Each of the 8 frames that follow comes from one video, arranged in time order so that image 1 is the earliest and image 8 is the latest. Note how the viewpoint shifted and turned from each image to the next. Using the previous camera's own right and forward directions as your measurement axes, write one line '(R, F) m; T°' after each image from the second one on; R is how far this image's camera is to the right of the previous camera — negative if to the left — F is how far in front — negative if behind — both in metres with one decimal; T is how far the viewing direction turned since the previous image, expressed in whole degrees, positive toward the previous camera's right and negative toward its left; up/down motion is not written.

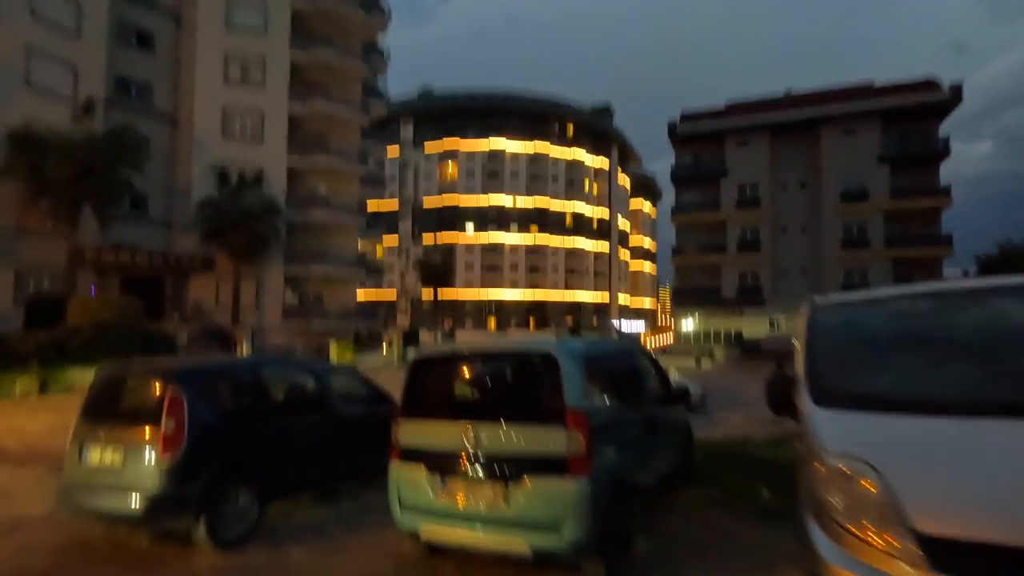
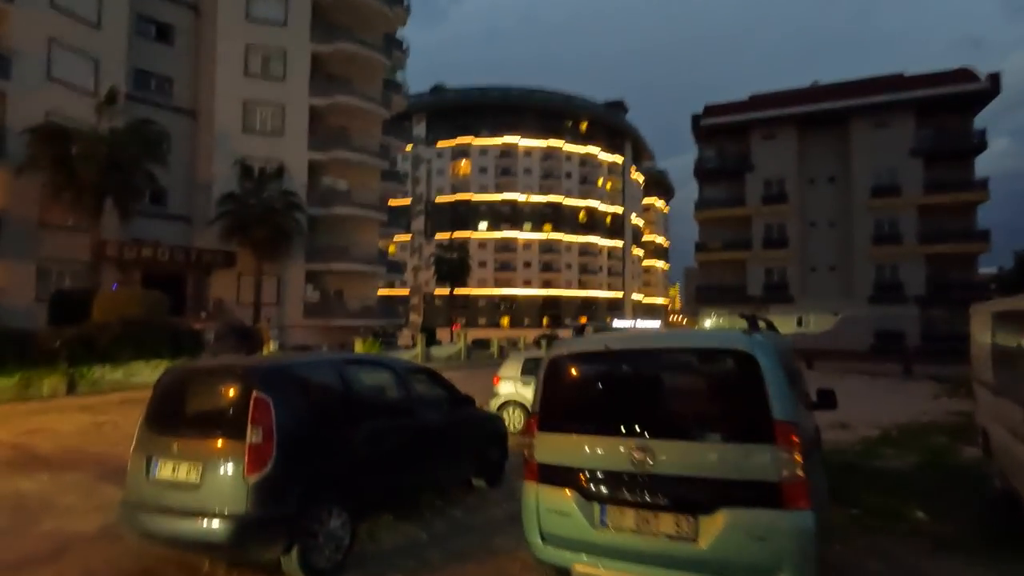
(-1.3, +0.9) m; -1°
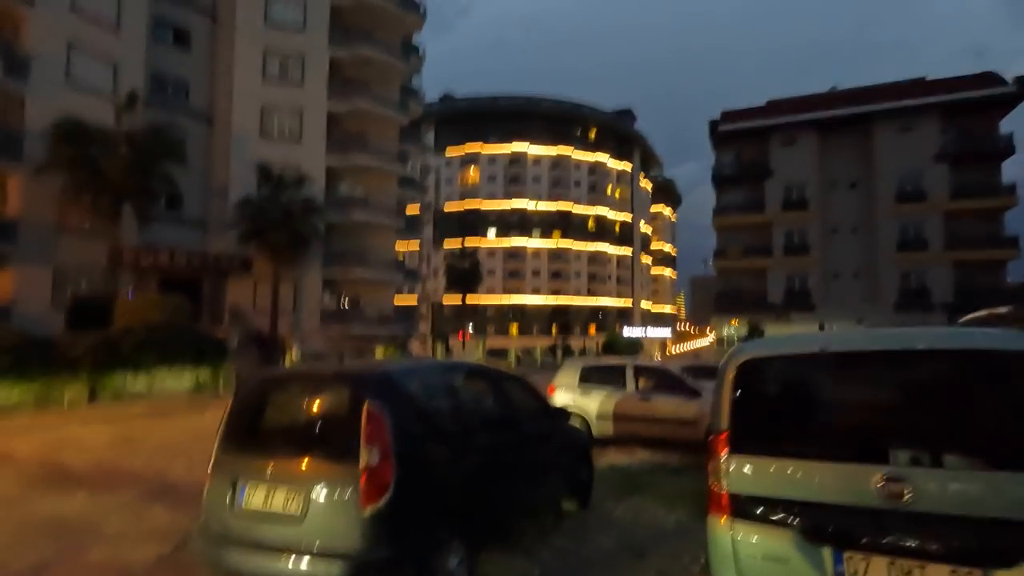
(-1.2, +0.8) m; 0°
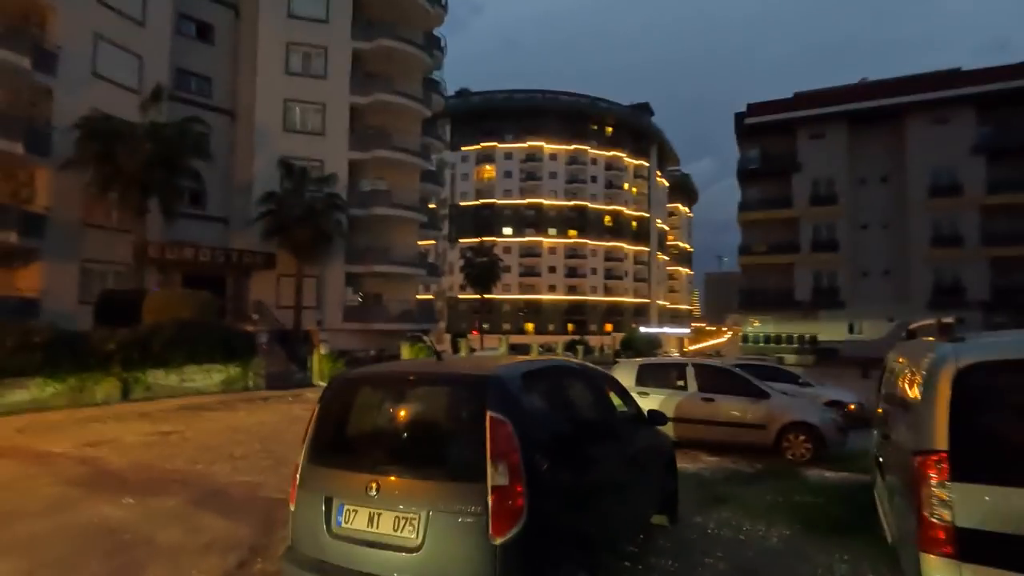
(-0.9, +0.6) m; -1°
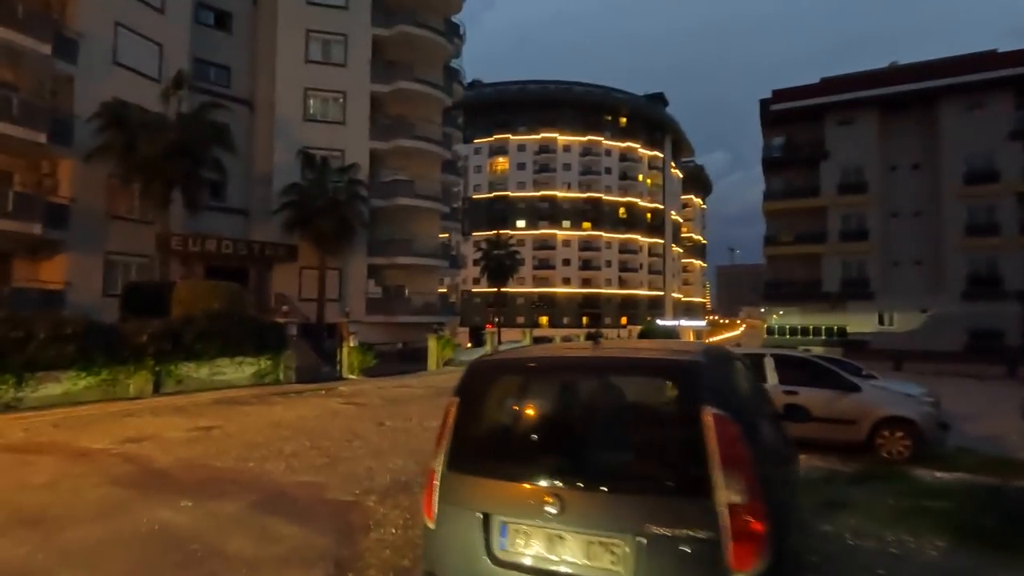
(-1.1, +0.8) m; -1°
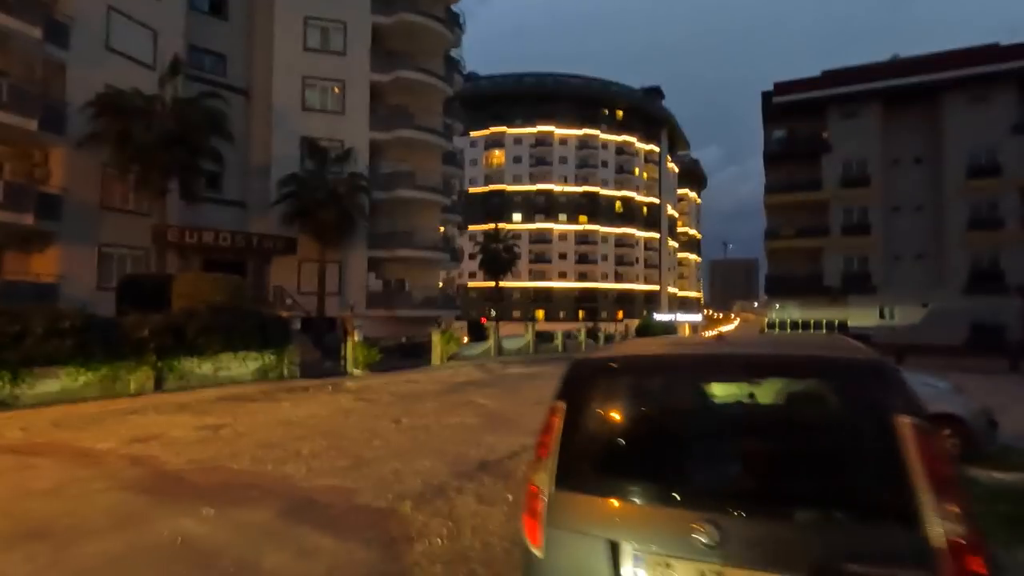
(-0.7, +0.5) m; +1°
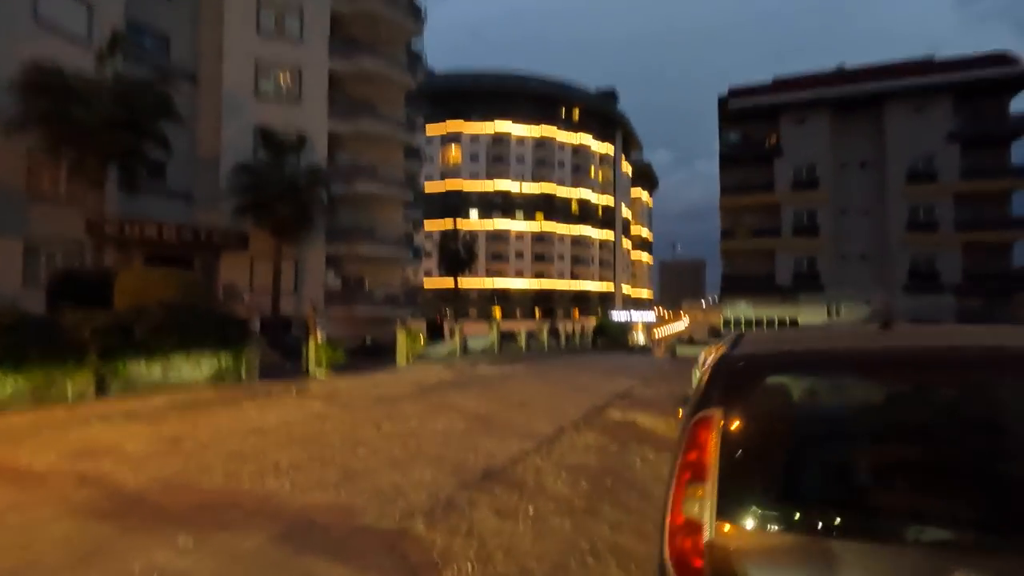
(-0.8, +0.7) m; +5°
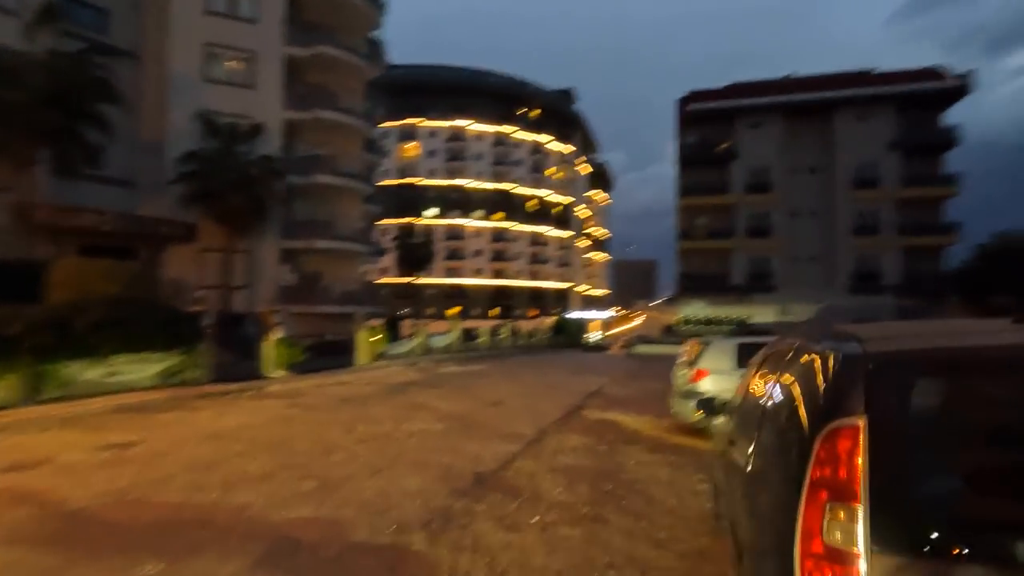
(-0.6, +0.5) m; +5°
